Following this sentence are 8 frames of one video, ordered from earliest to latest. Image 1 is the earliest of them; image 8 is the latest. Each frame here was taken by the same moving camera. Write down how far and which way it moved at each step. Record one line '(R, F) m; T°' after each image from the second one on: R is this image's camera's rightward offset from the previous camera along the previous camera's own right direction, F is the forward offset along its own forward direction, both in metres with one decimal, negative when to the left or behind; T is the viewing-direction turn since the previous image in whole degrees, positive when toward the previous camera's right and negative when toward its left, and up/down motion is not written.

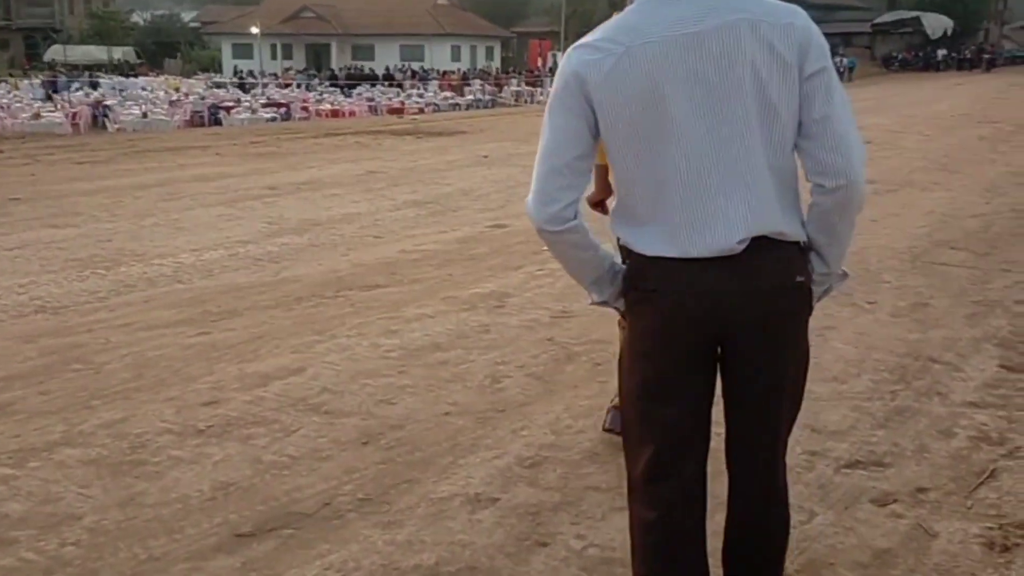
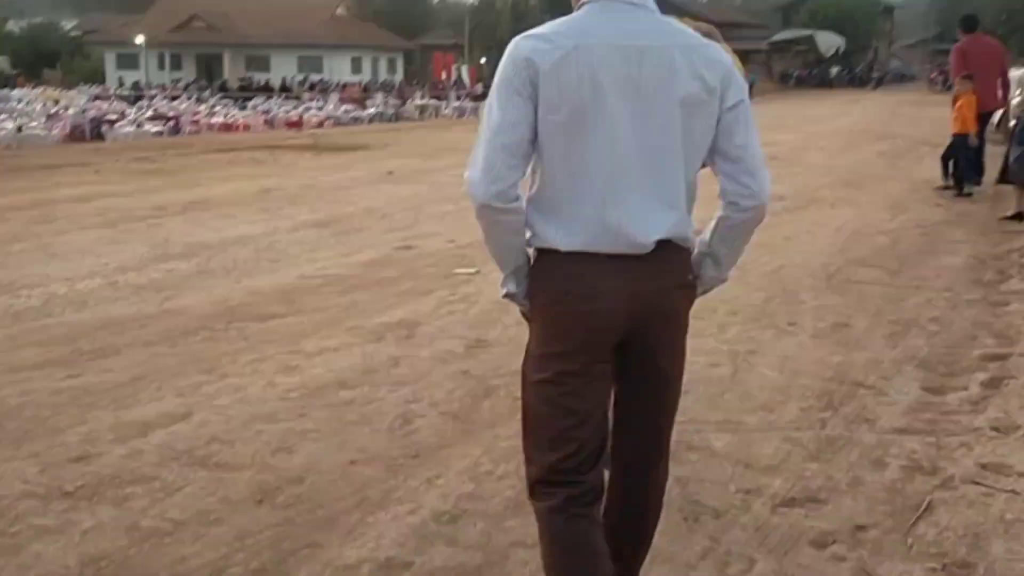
(0.0, +0.4) m; +5°
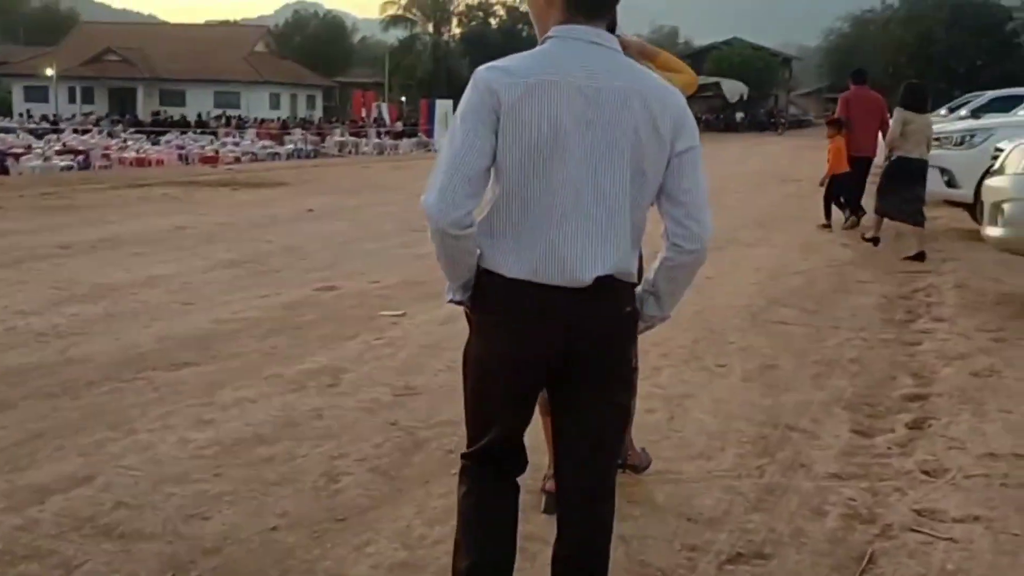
(0.0, +0.2) m; +4°
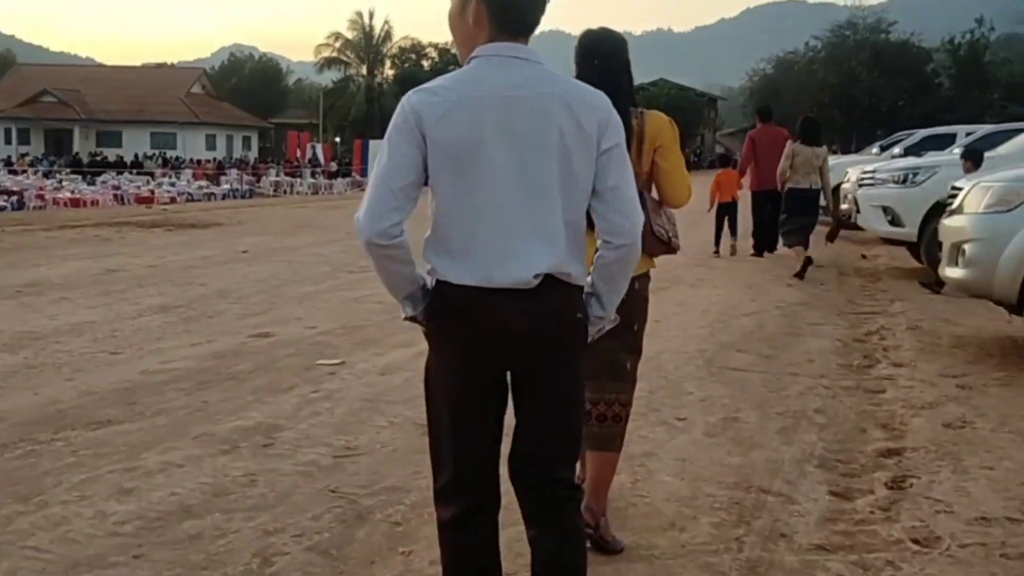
(0.0, +0.4) m; +3°
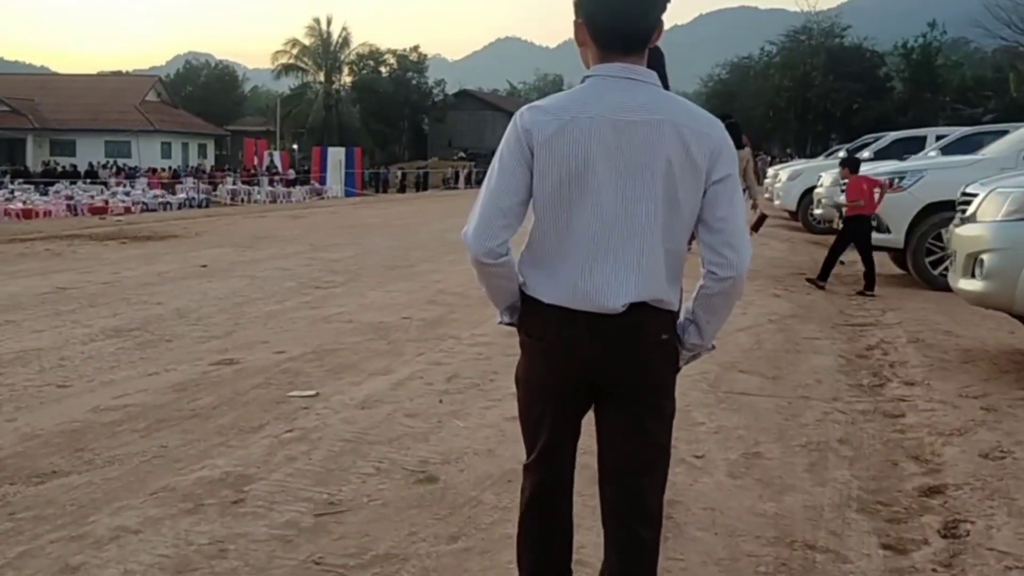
(-0.2, +0.6) m; +2°
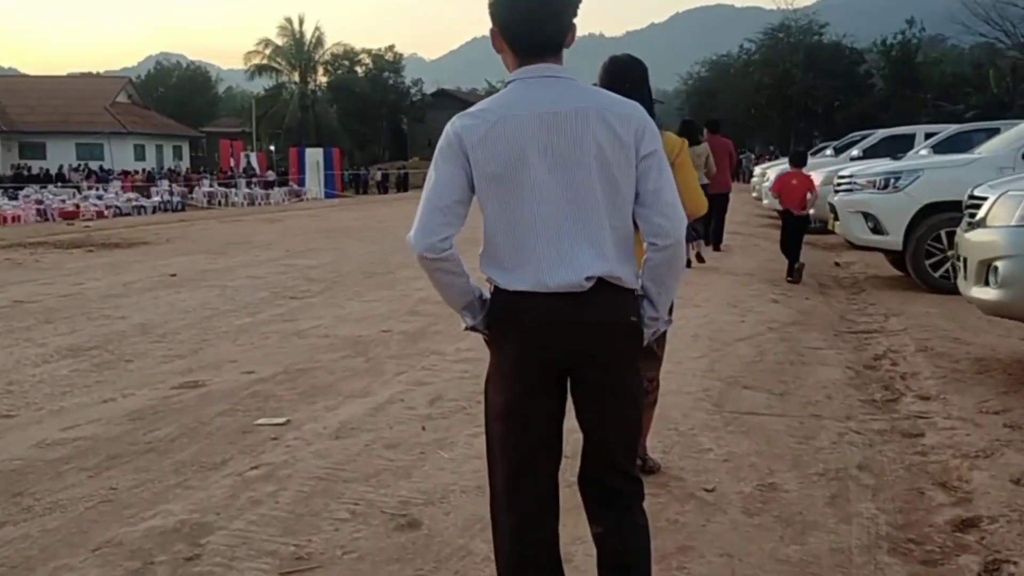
(0.0, +0.5) m; +1°
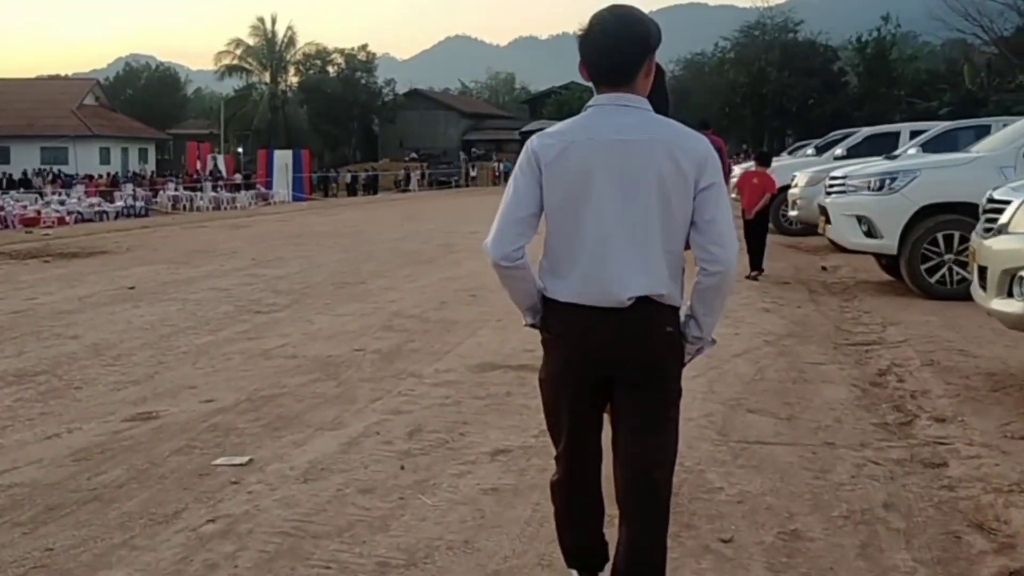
(-0.1, +0.6) m; +2°
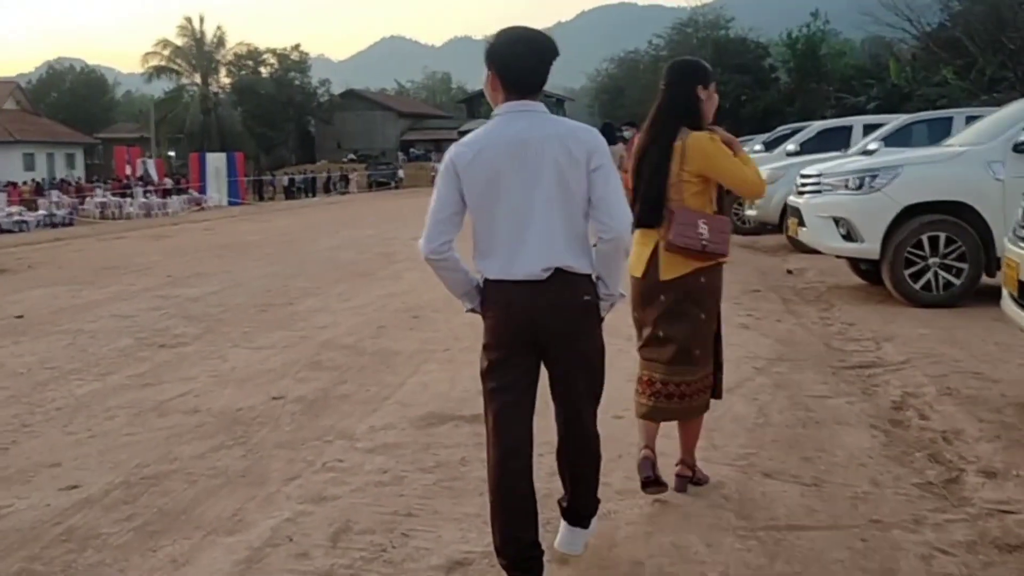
(0.0, +1.4) m; +3°
